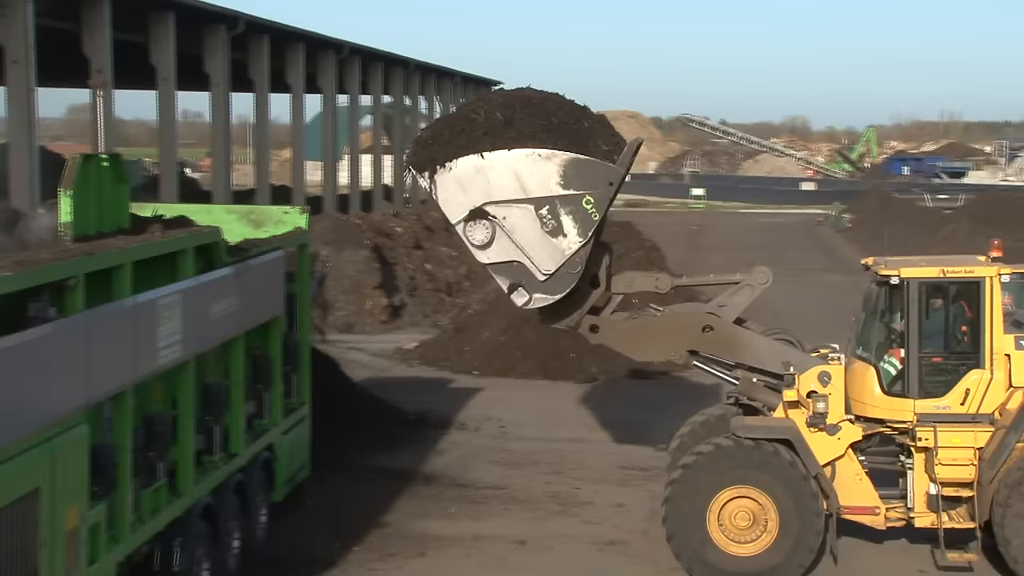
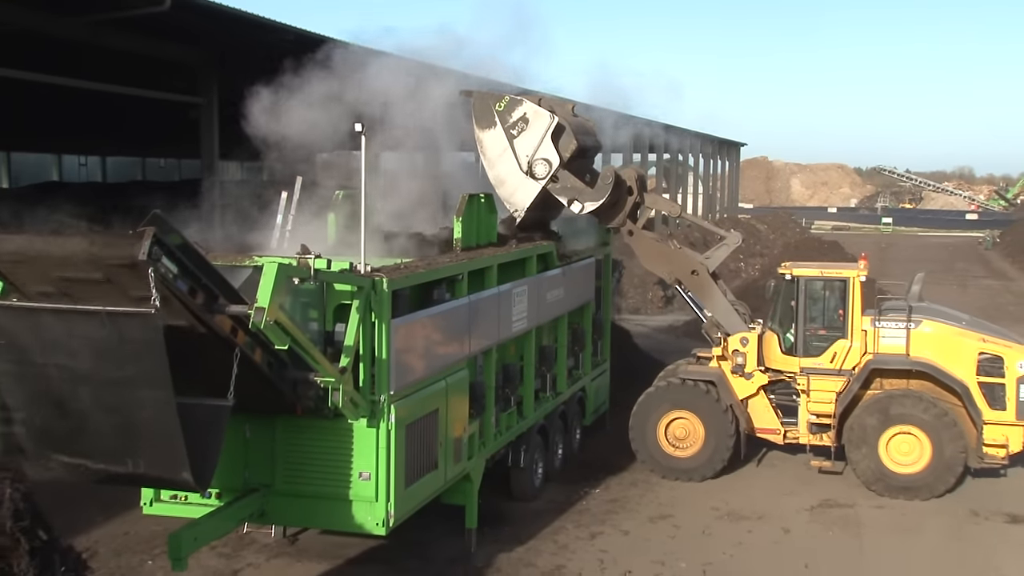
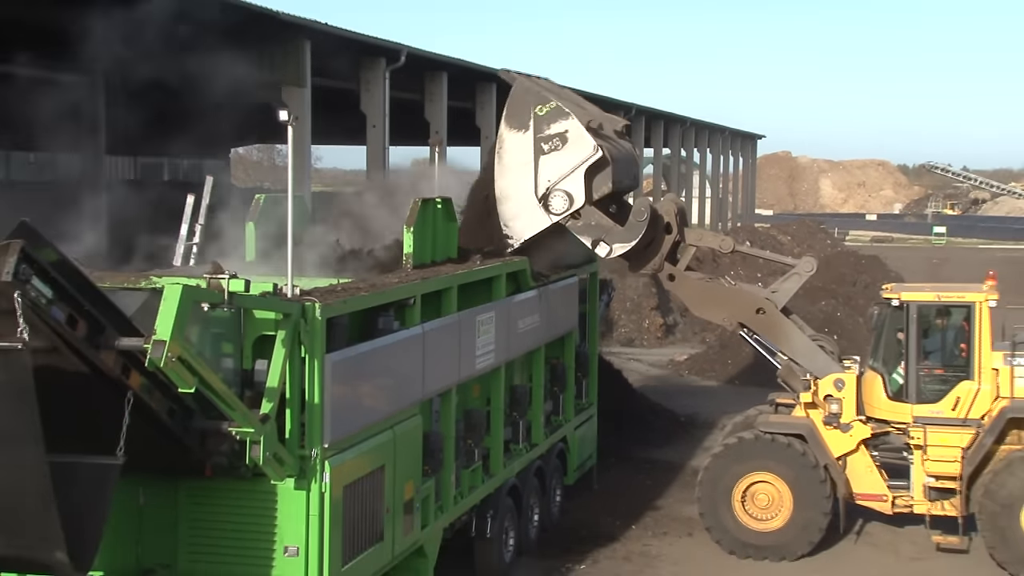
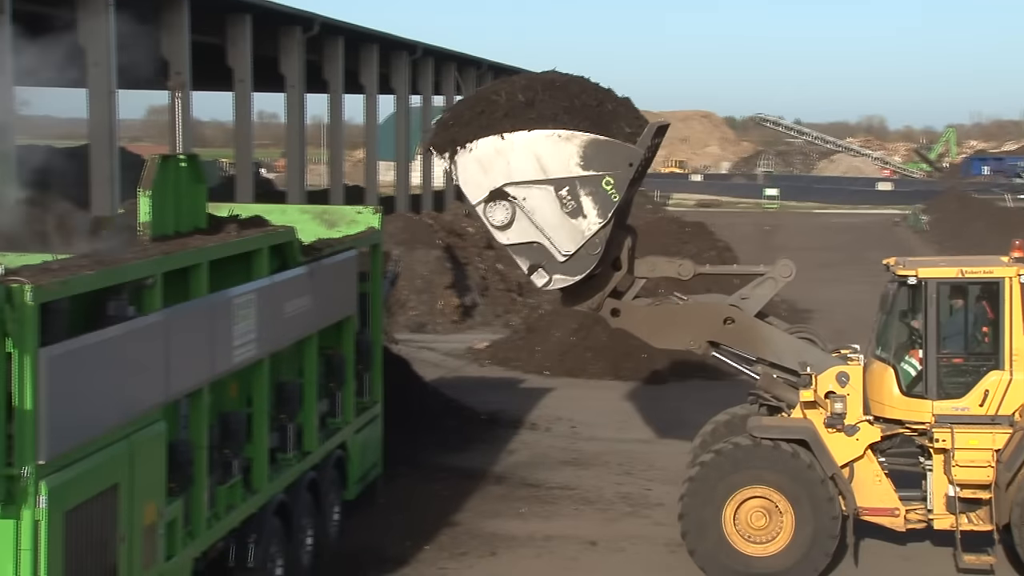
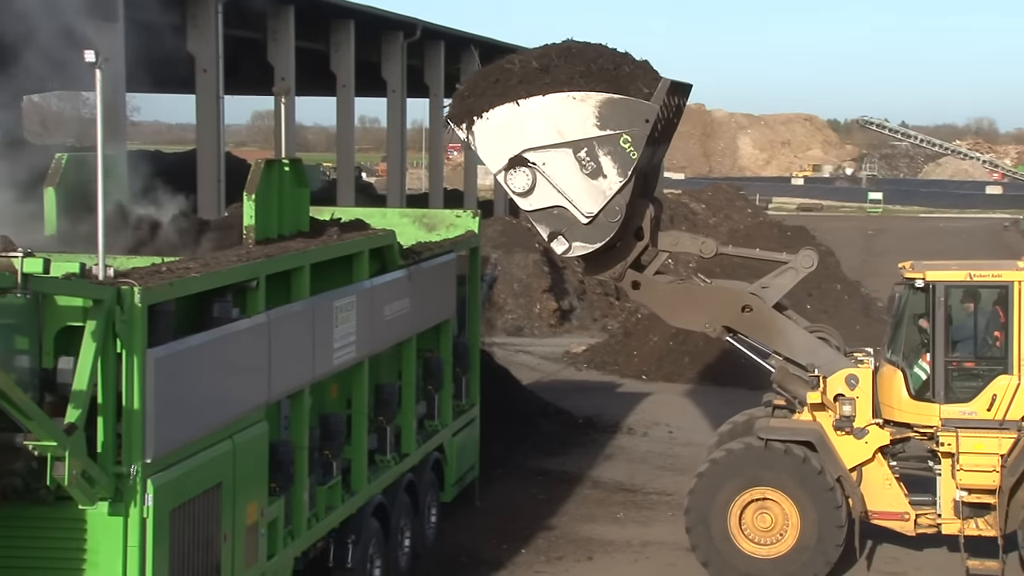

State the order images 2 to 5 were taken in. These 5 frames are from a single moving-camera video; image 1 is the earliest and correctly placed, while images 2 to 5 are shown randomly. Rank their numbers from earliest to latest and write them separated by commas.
4, 5, 3, 2
